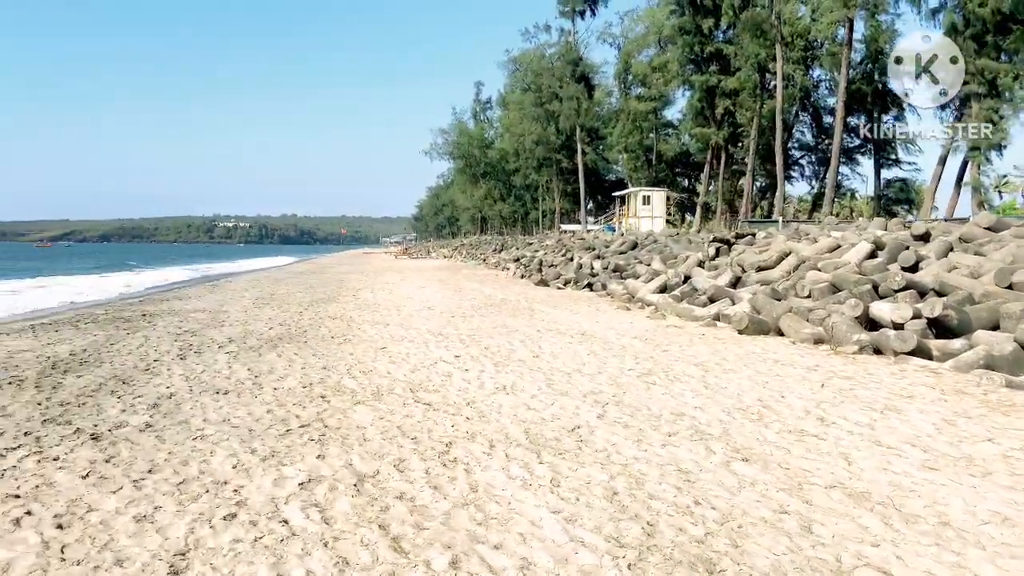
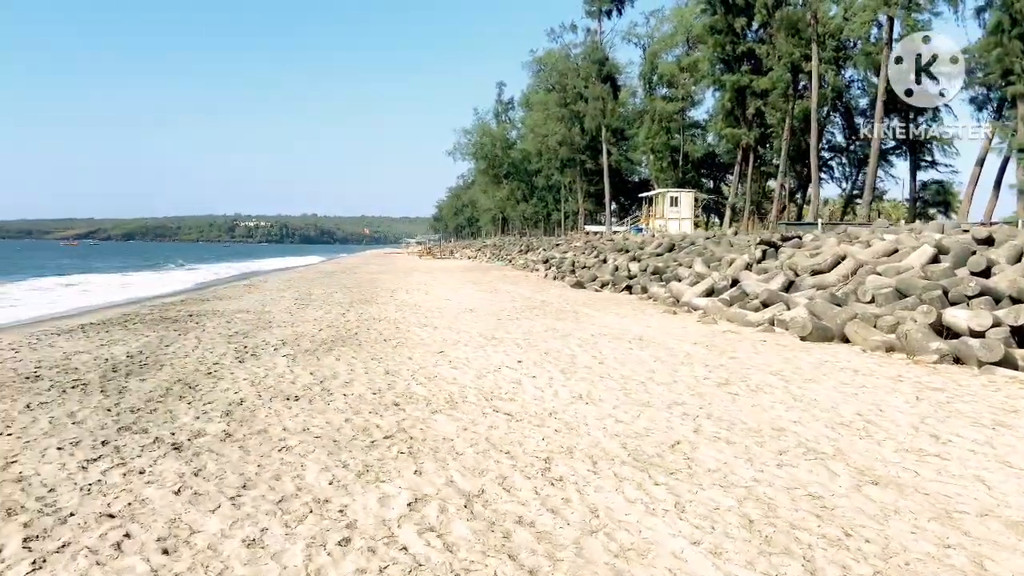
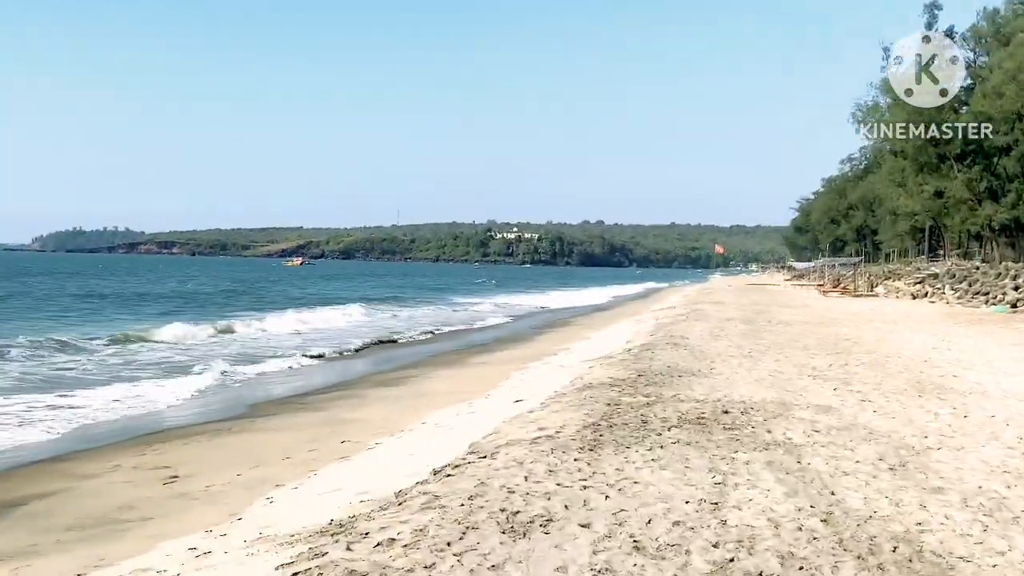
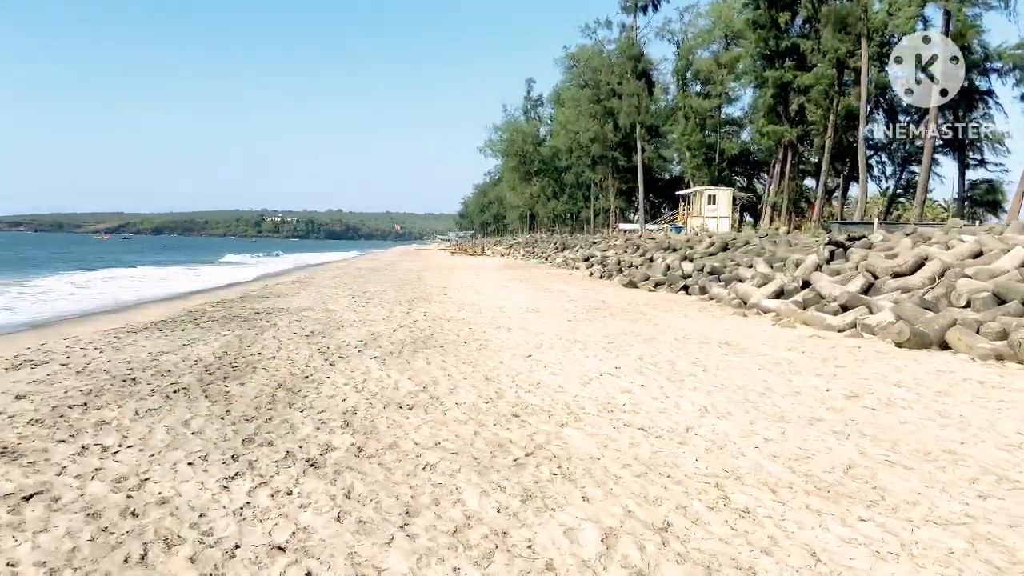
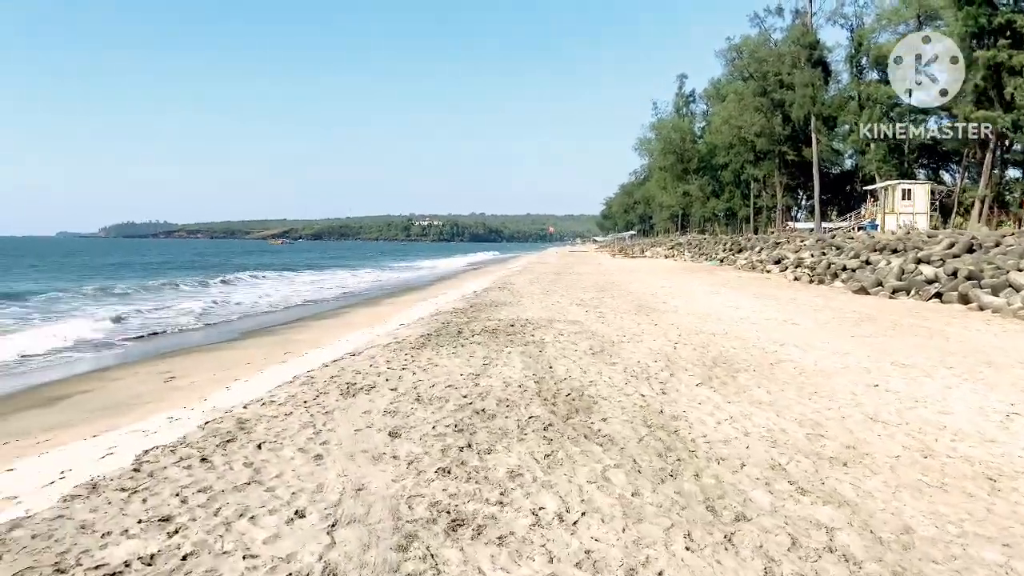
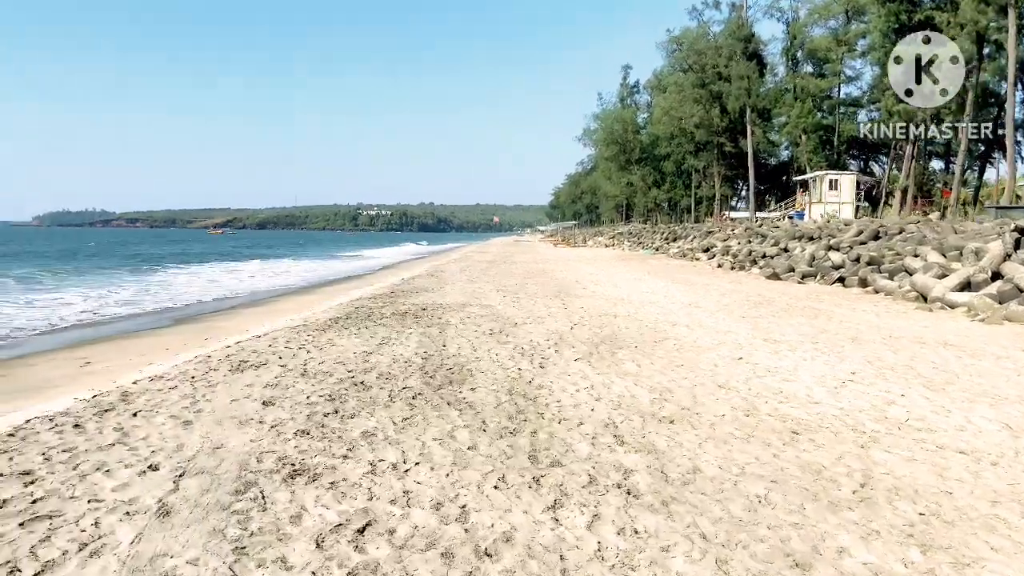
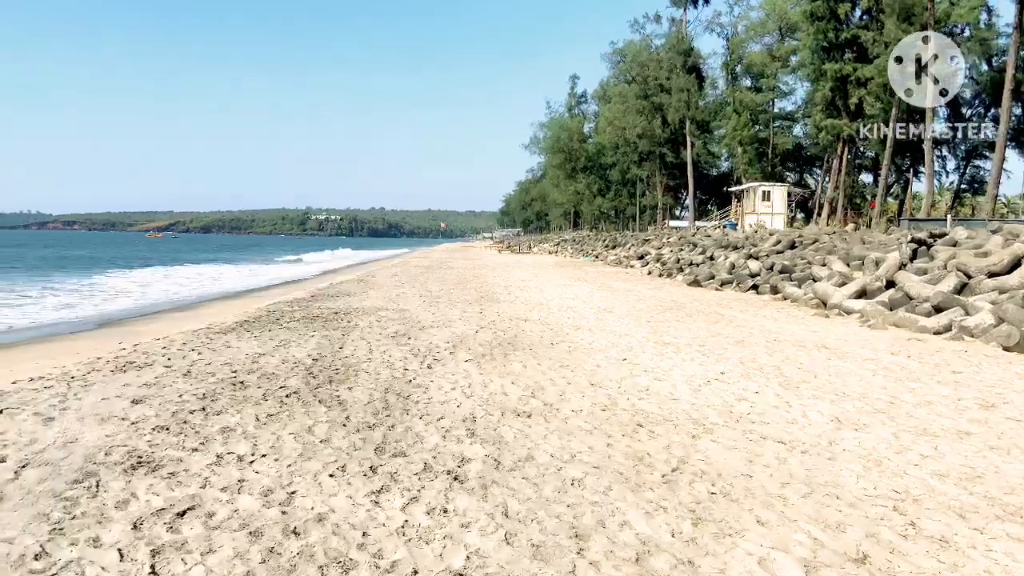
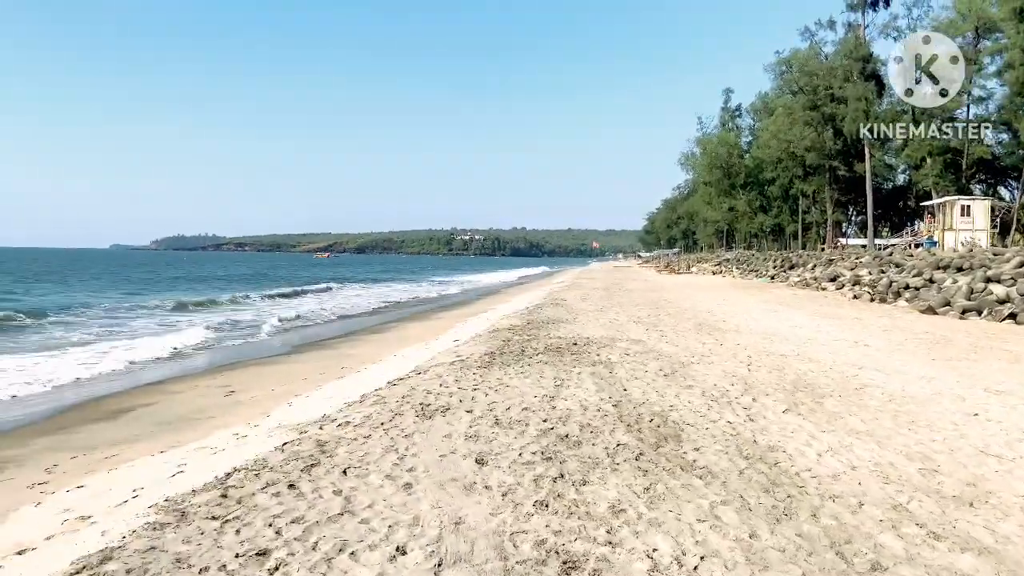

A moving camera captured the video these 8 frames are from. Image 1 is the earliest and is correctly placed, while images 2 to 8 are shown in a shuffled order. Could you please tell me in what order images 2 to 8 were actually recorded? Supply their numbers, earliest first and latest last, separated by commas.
2, 4, 7, 6, 5, 8, 3
